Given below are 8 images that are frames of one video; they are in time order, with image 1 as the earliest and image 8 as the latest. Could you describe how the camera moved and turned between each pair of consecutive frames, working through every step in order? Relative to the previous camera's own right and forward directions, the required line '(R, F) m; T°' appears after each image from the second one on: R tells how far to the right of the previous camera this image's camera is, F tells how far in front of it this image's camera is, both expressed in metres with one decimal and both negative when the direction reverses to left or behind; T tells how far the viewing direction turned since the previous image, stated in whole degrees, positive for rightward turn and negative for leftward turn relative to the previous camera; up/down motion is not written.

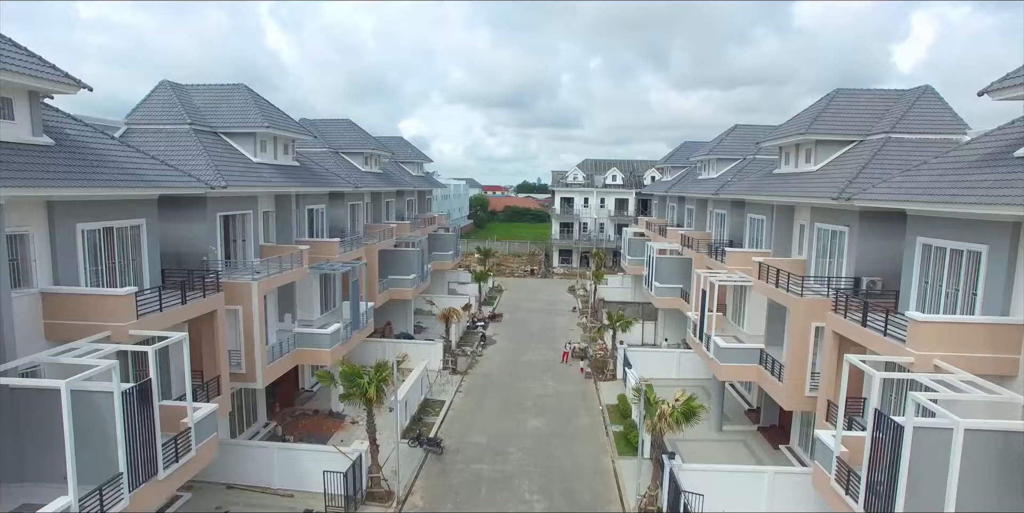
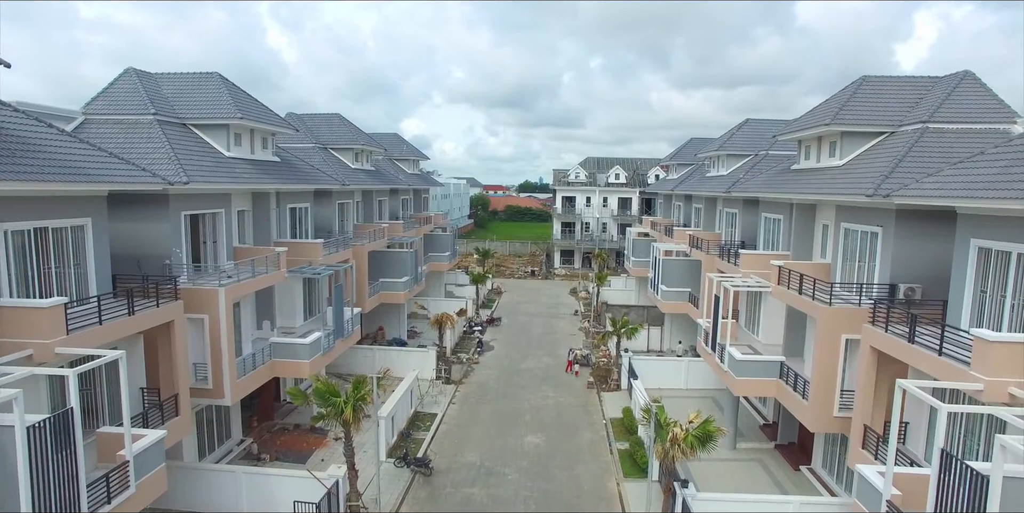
(+0.2, +1.5) m; 0°
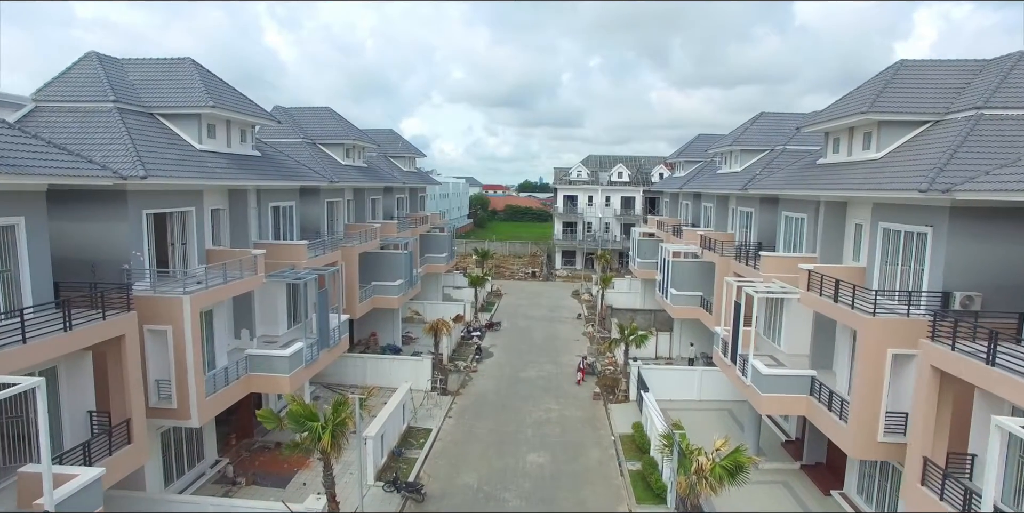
(0.0, +1.5) m; 0°
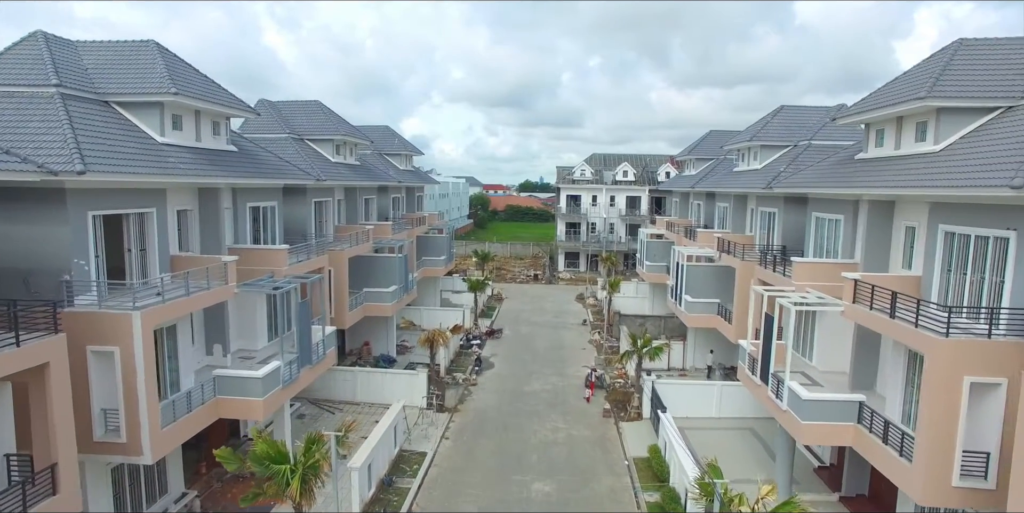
(-0.1, +1.7) m; 0°
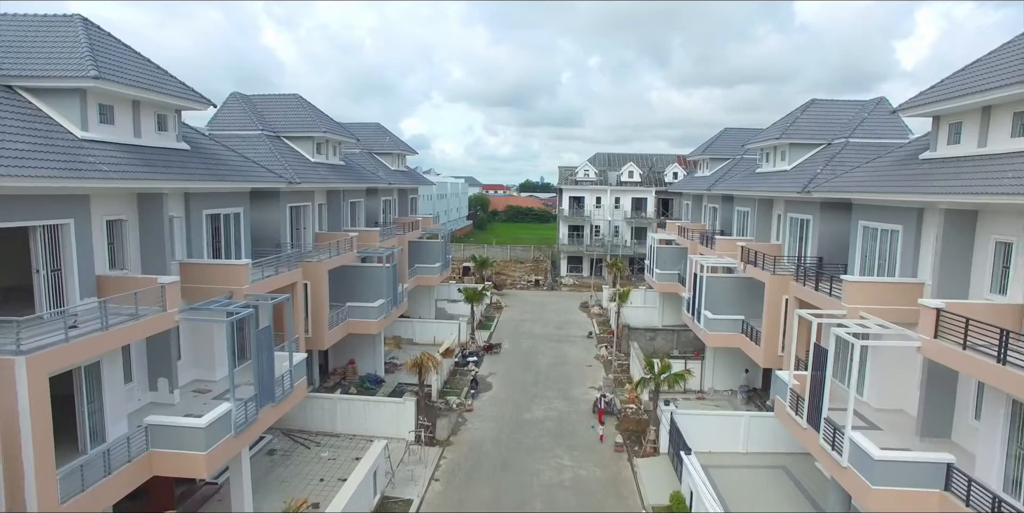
(0.0, +2.4) m; 0°
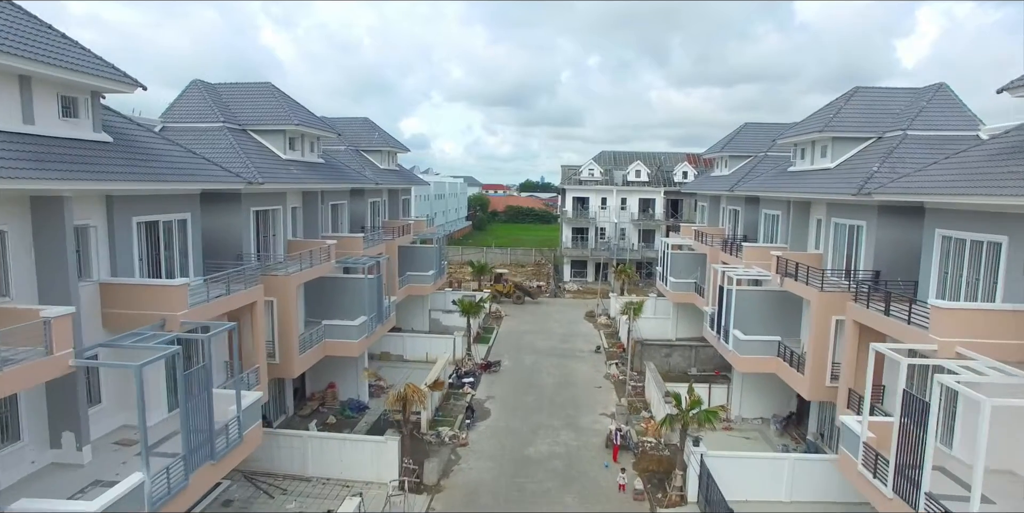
(0.0, +2.7) m; 0°
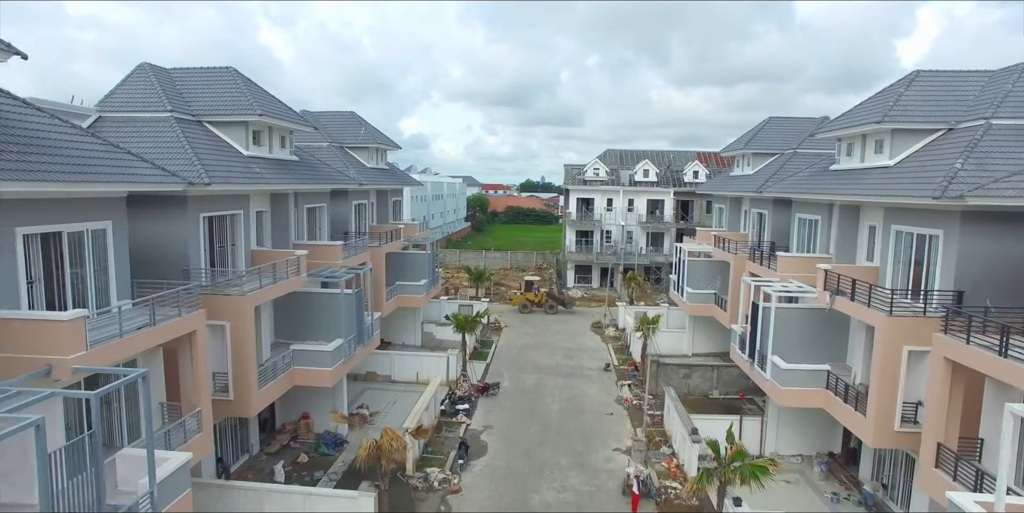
(0.0, +2.7) m; 0°
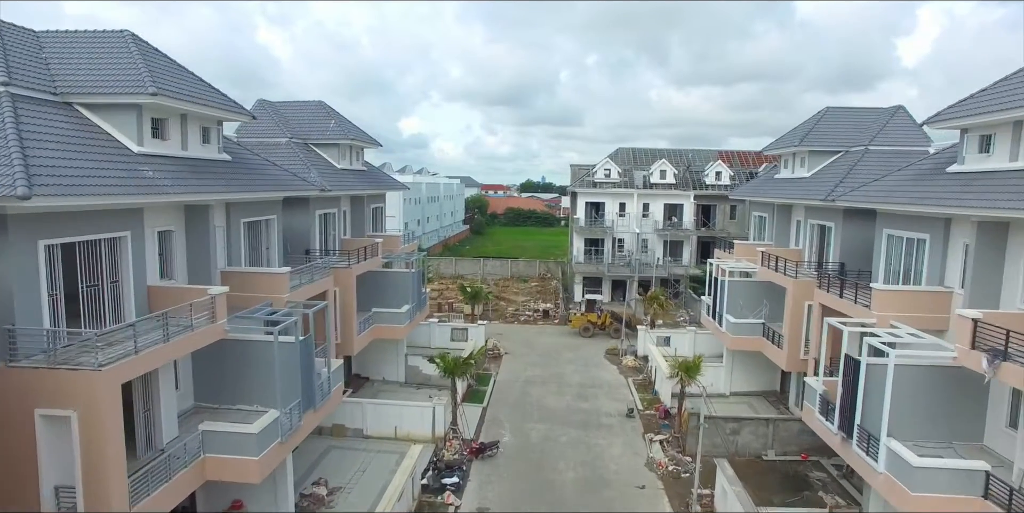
(-0.1, +4.8) m; 0°
